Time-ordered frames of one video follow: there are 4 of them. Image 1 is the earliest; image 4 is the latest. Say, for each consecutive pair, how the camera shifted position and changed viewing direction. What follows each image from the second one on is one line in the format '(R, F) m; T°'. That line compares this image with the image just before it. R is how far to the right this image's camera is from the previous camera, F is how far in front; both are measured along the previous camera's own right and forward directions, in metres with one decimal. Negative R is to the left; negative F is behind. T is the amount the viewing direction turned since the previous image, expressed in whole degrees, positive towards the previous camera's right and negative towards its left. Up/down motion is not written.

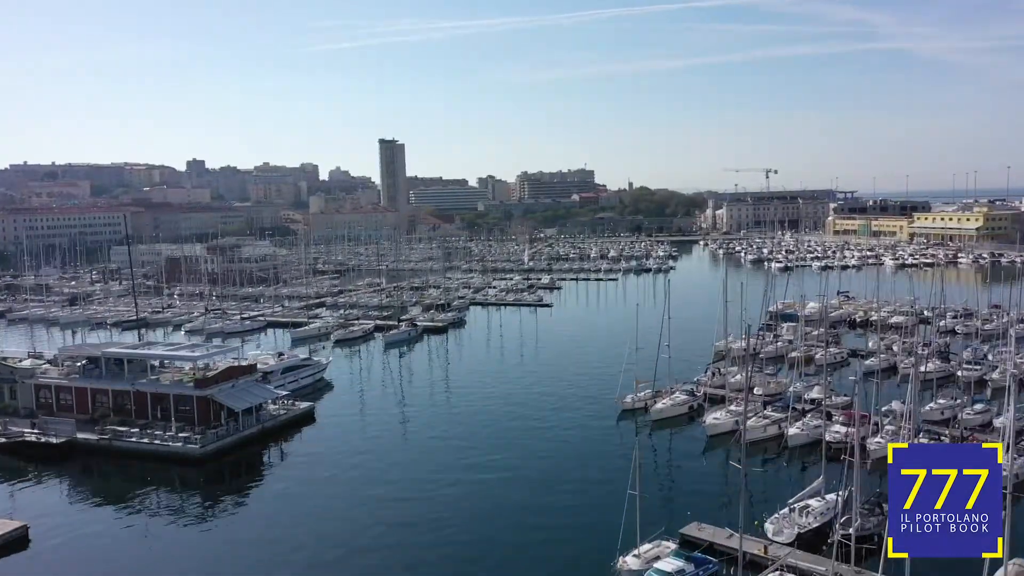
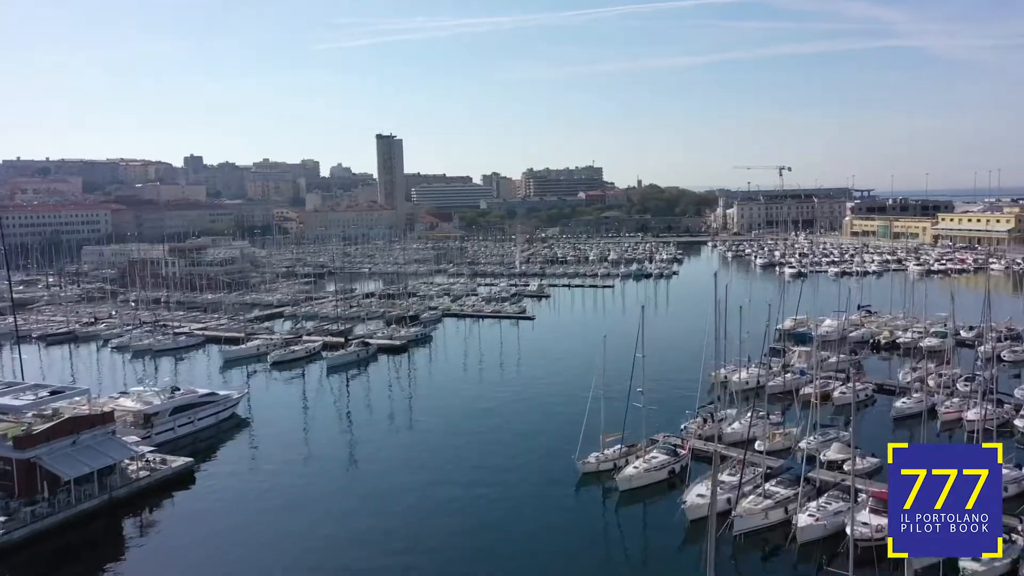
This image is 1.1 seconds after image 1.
(+1.3, +3.6) m; -1°
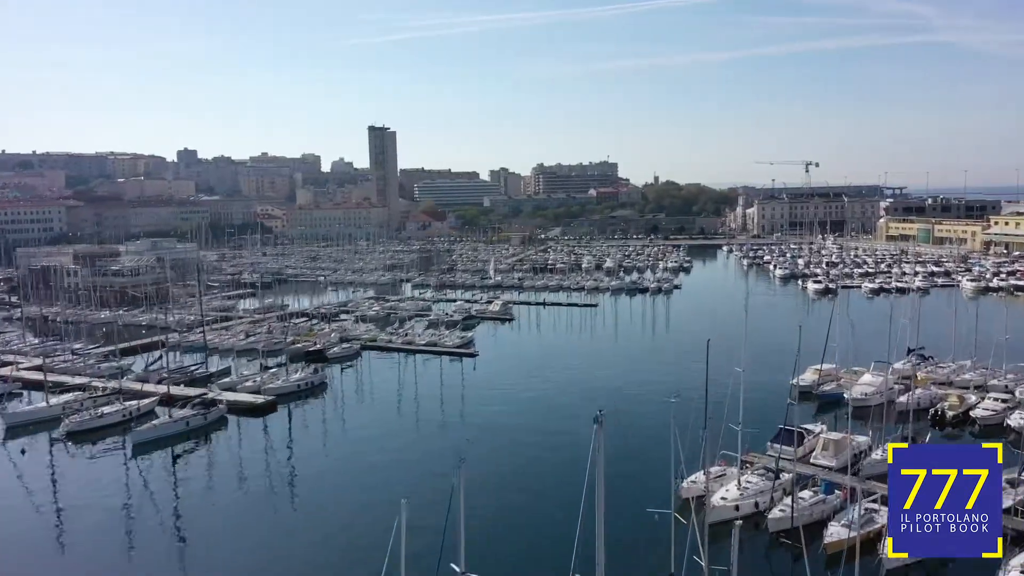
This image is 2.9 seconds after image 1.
(+2.5, +6.8) m; -2°
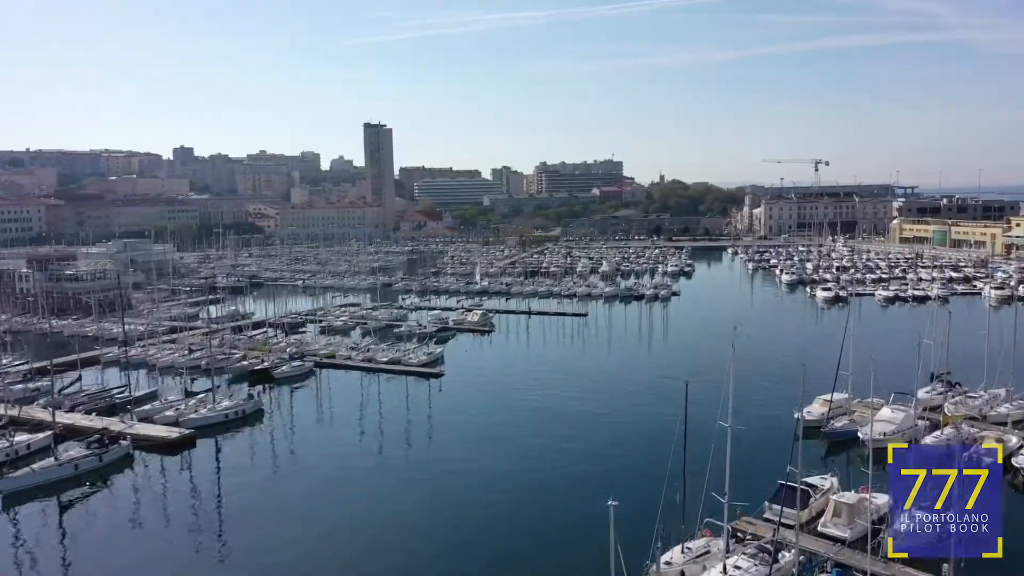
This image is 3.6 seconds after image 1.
(+0.9, +2.5) m; -1°
